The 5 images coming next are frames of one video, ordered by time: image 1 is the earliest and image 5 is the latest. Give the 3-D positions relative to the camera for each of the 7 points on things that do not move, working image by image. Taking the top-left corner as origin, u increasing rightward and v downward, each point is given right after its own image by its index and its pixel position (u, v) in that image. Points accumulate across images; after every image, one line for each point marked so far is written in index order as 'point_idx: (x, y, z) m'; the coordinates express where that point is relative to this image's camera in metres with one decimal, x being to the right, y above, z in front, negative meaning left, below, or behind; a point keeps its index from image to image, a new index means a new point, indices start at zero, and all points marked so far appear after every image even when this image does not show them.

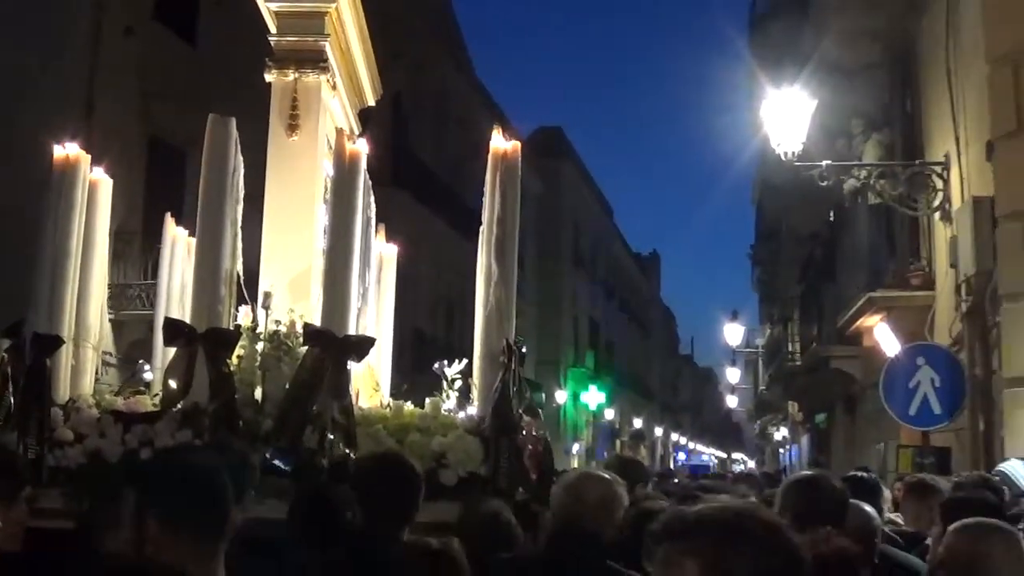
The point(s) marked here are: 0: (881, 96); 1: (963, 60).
0: (+4.4, +2.1, +12.5) m
1: (+3.9, +1.9, +9.3) m
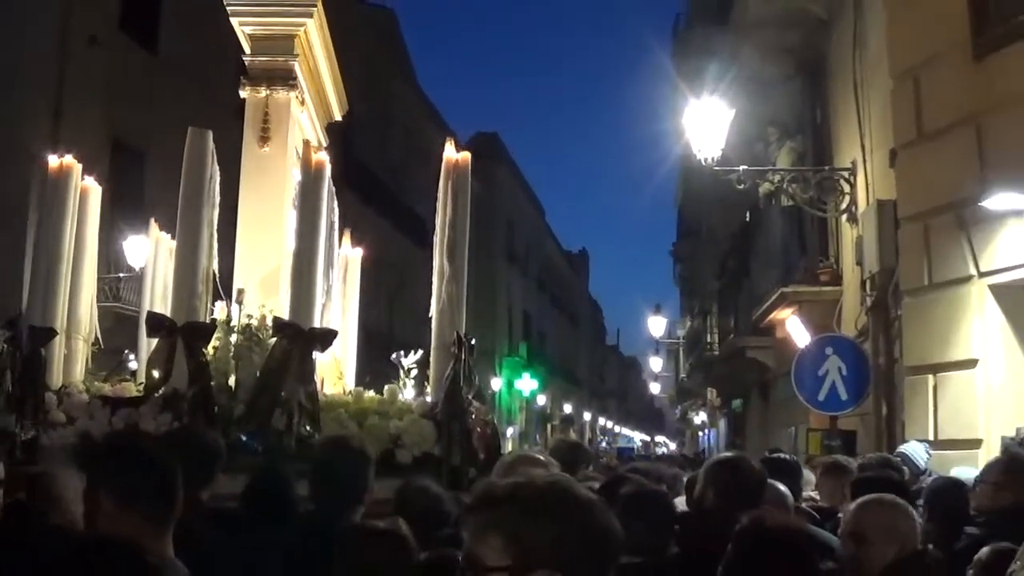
0: (+3.6, +2.1, +13.3) m
1: (+3.3, +2.0, +10.0) m
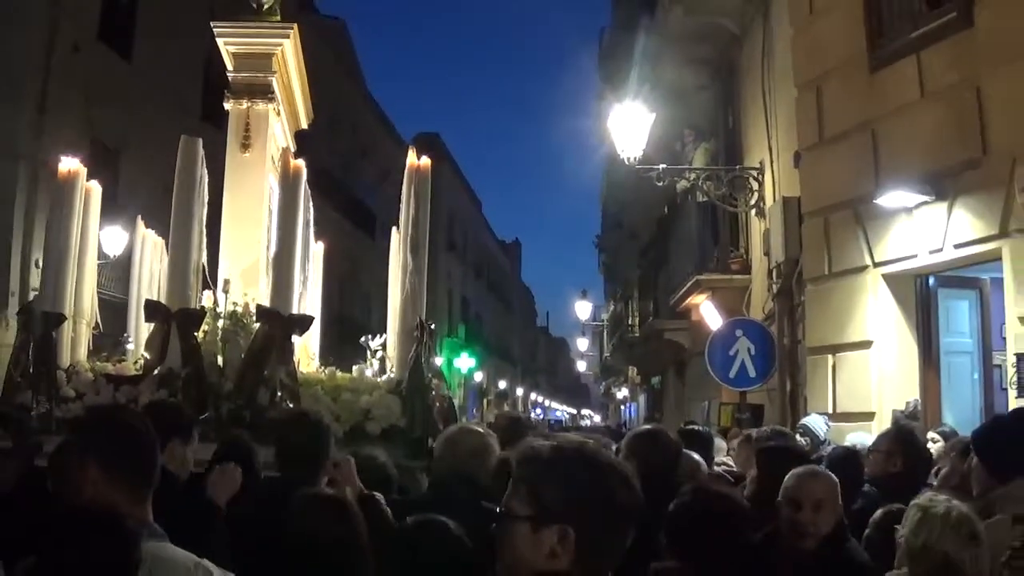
0: (+2.7, +2.3, +14.2) m
1: (+2.7, +2.1, +10.9) m
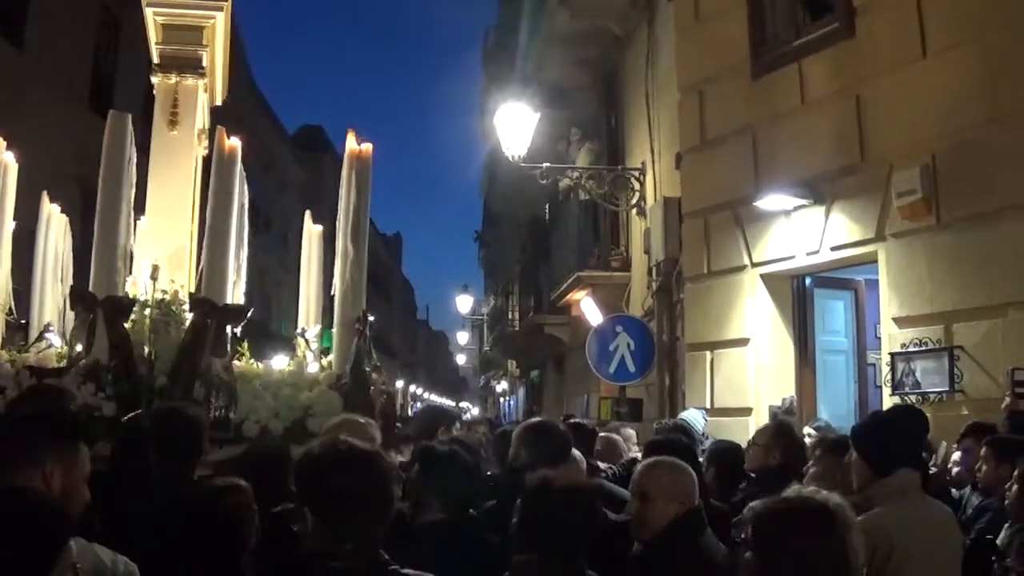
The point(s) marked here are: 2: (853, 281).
0: (+1.1, +2.4, +14.4) m
1: (+1.5, +2.1, +11.2) m
2: (+3.0, +0.1, +9.6) m
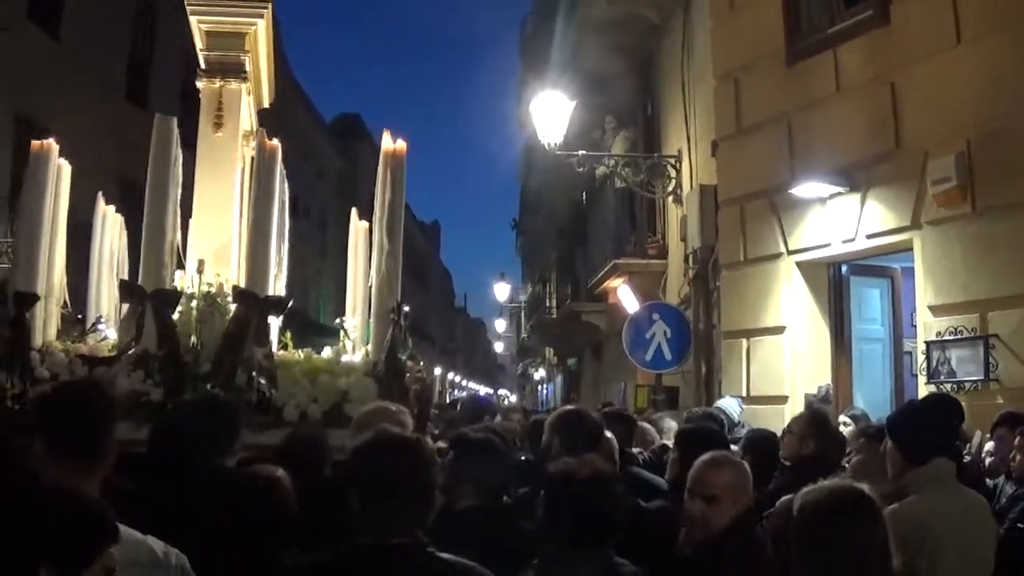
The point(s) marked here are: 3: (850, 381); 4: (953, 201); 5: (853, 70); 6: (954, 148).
0: (+1.6, +2.5, +14.4) m
1: (+1.9, +2.2, +11.2) m
2: (+3.3, +0.2, +9.5) m
3: (+3.0, -0.8, +9.5) m
4: (+3.2, +0.6, +7.8) m
5: (+2.8, +1.8, +8.9) m
6: (+3.2, +1.0, +7.8) m
